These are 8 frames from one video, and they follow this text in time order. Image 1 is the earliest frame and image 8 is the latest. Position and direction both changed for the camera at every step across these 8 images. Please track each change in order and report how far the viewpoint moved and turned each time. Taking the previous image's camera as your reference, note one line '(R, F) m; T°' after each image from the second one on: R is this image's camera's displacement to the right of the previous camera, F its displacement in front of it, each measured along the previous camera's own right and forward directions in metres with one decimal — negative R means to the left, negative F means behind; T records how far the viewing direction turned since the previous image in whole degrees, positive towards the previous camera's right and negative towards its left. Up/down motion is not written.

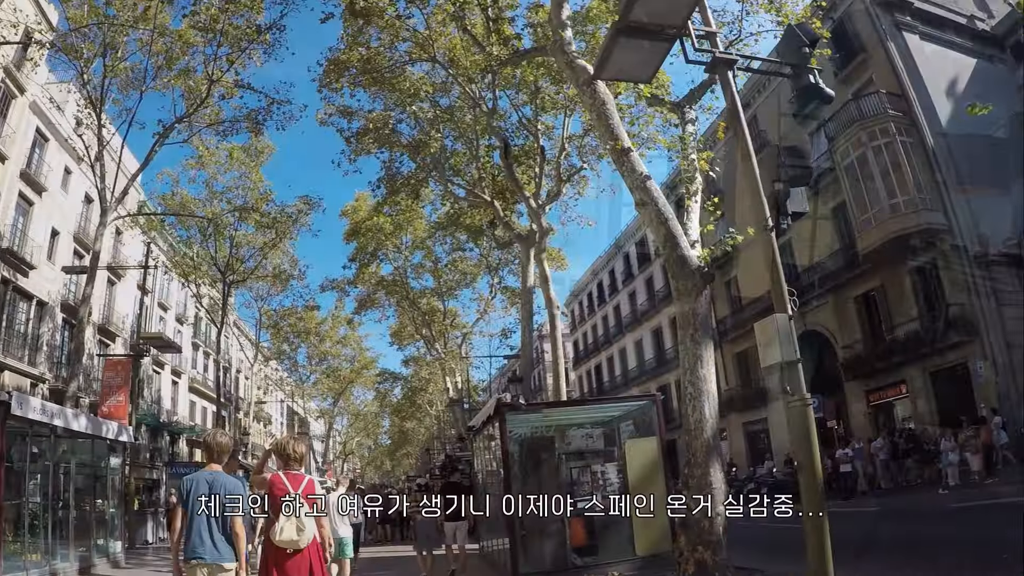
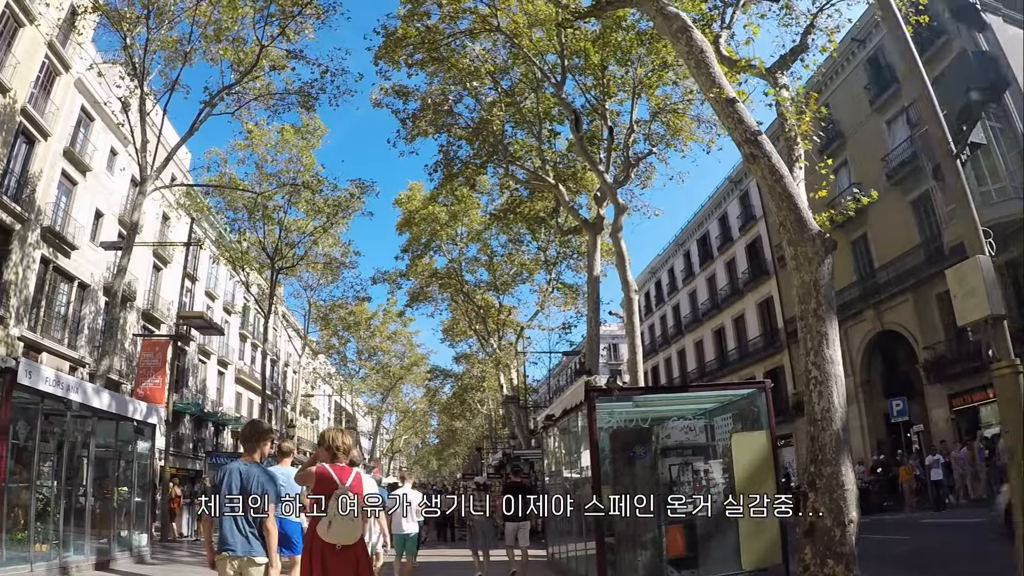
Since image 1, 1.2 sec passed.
(-0.4, +1.3) m; -4°
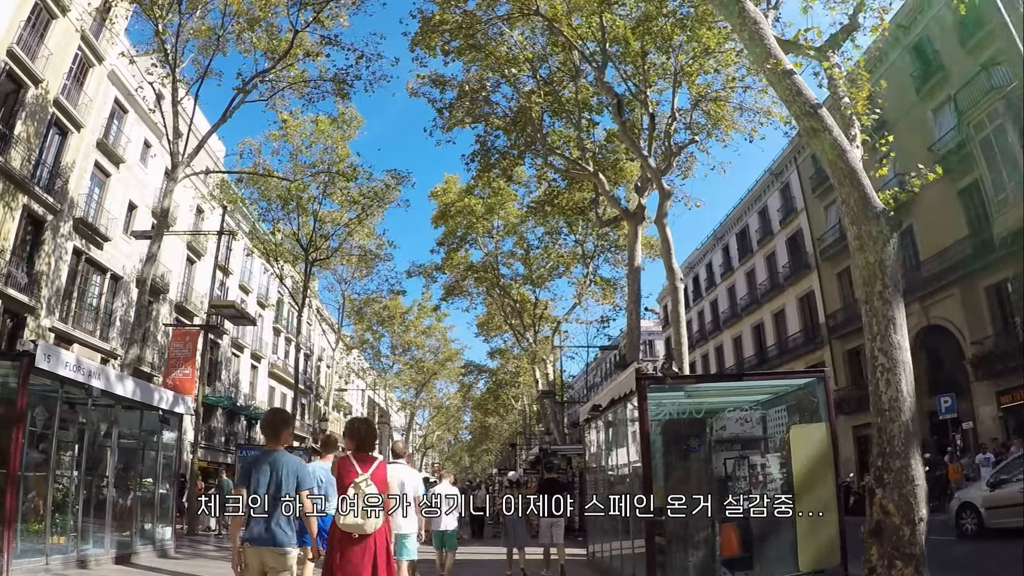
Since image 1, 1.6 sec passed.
(-0.1, +0.5) m; -2°
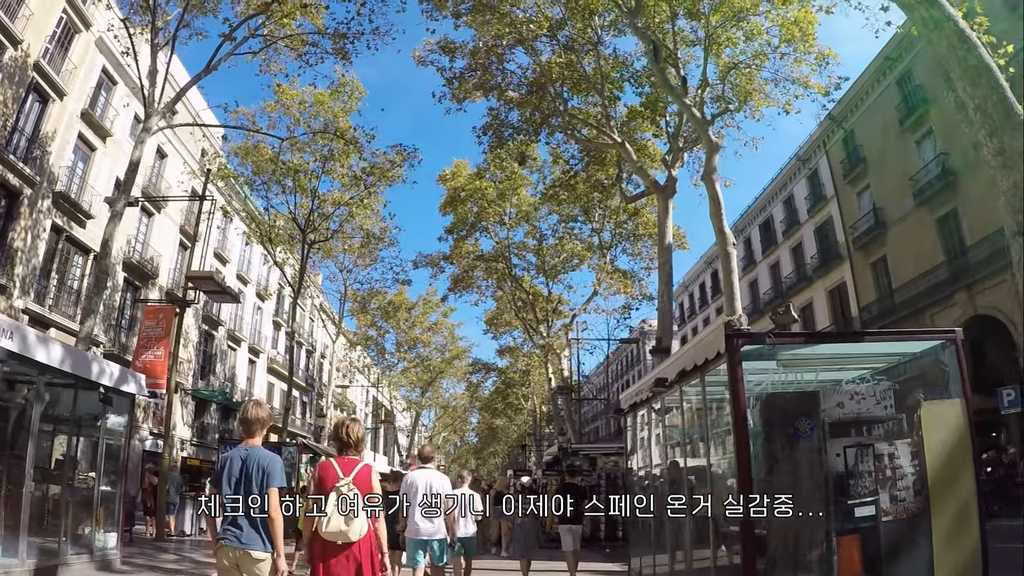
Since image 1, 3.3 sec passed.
(-0.2, +1.7) m; -1°
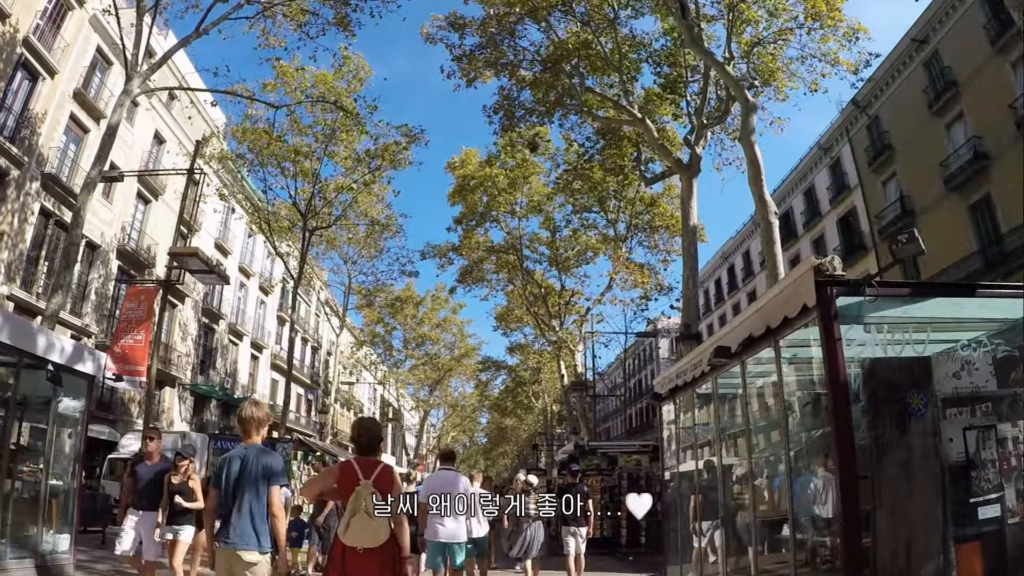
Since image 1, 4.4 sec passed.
(-0.1, +1.0) m; -1°
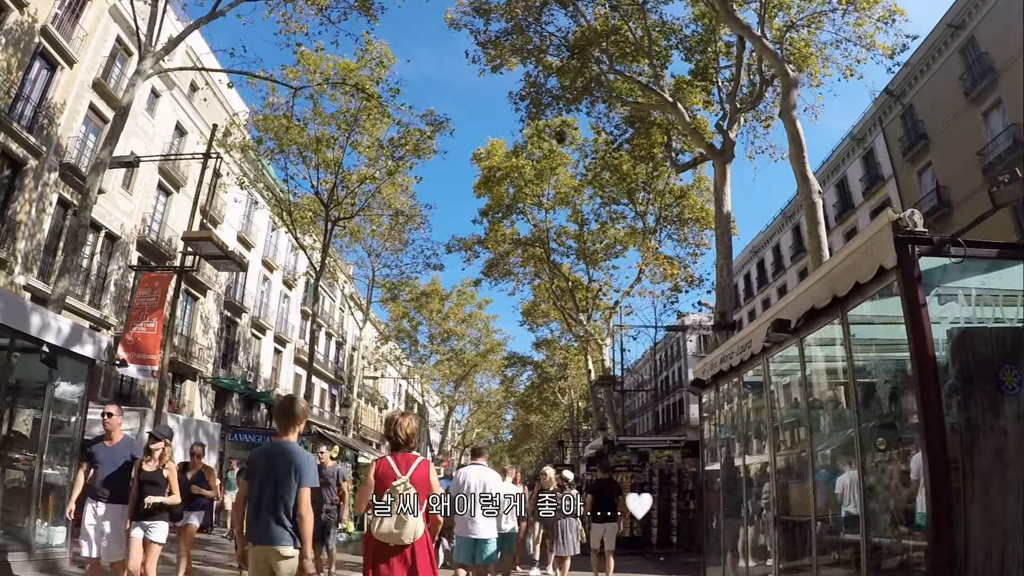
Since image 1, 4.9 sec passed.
(0.0, +0.5) m; -2°
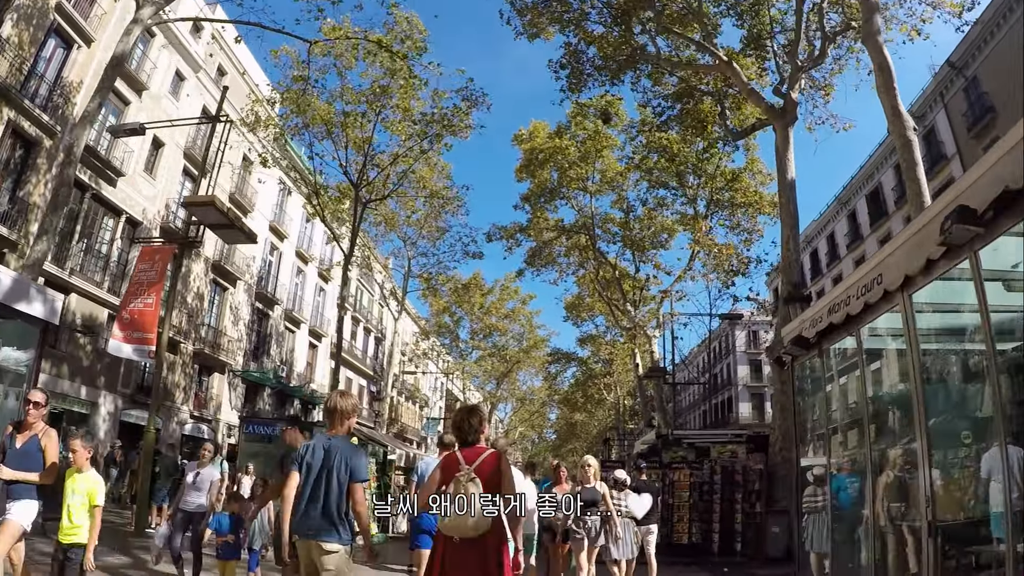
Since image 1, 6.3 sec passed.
(0.0, +1.3) m; -4°
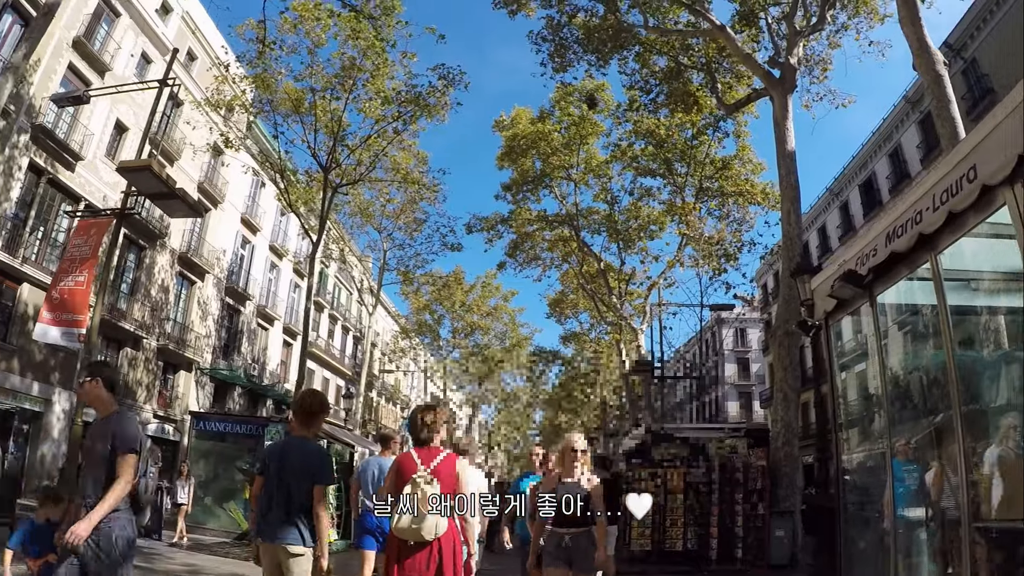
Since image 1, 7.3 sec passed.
(0.0, +0.8) m; +1°
